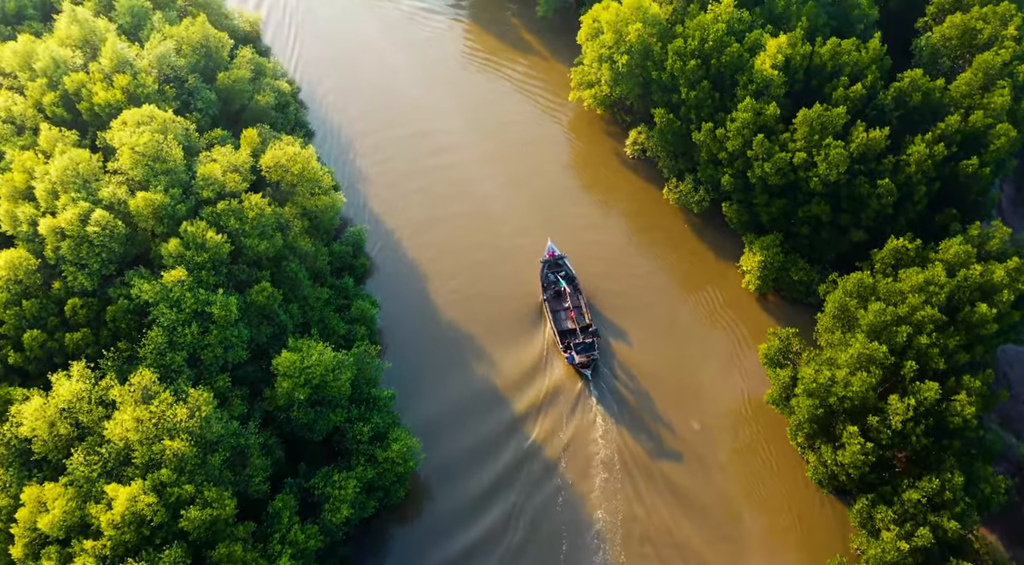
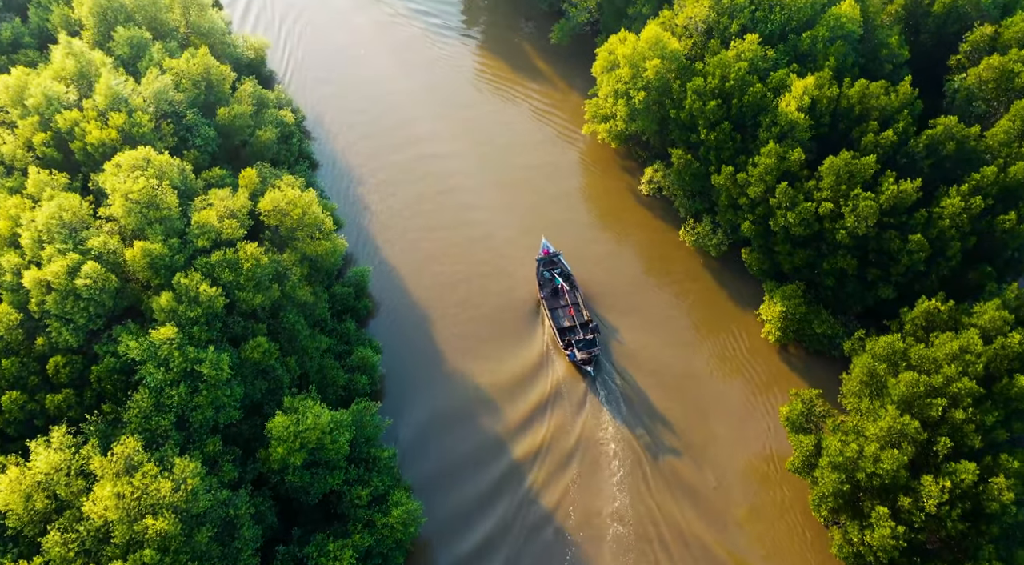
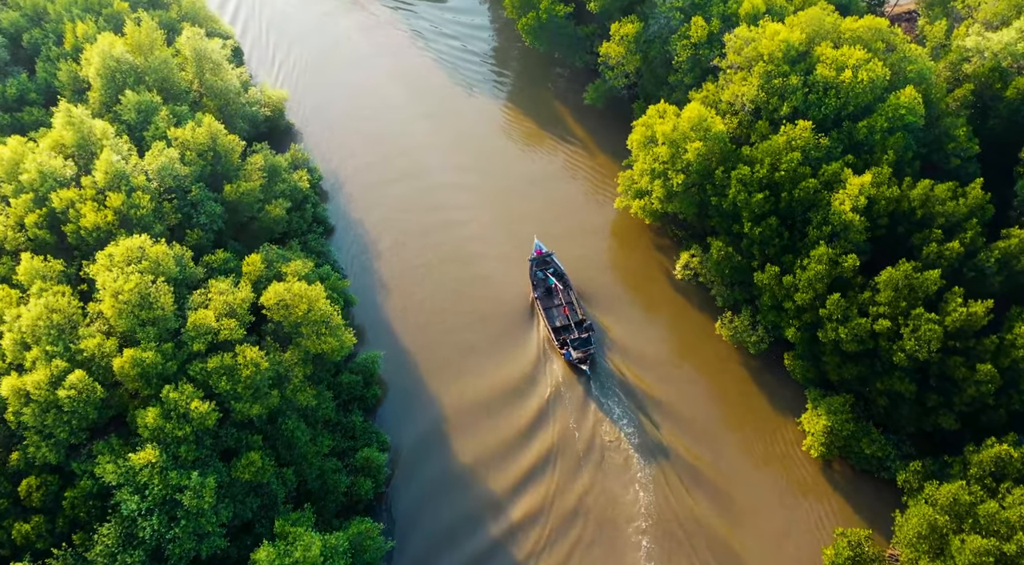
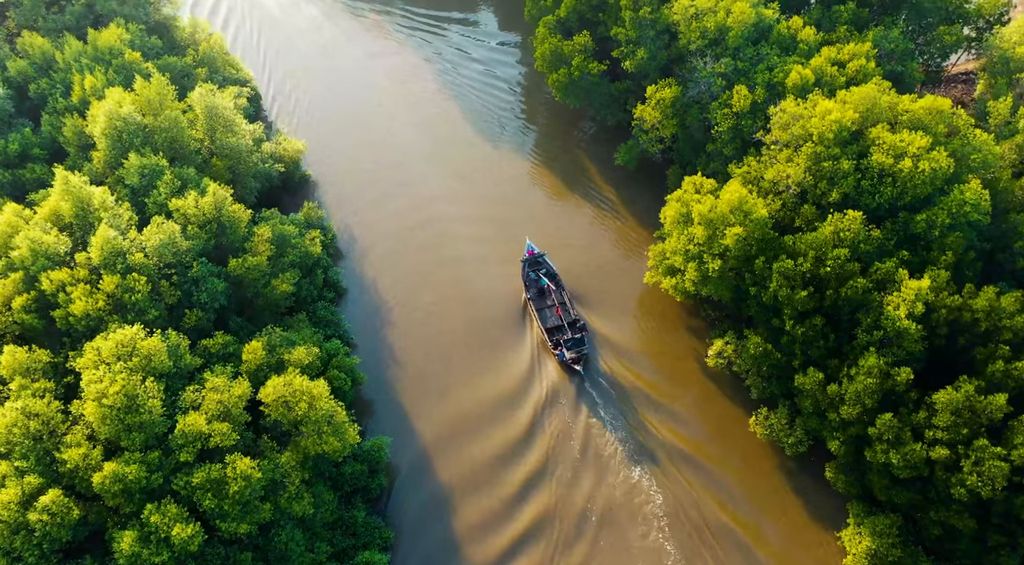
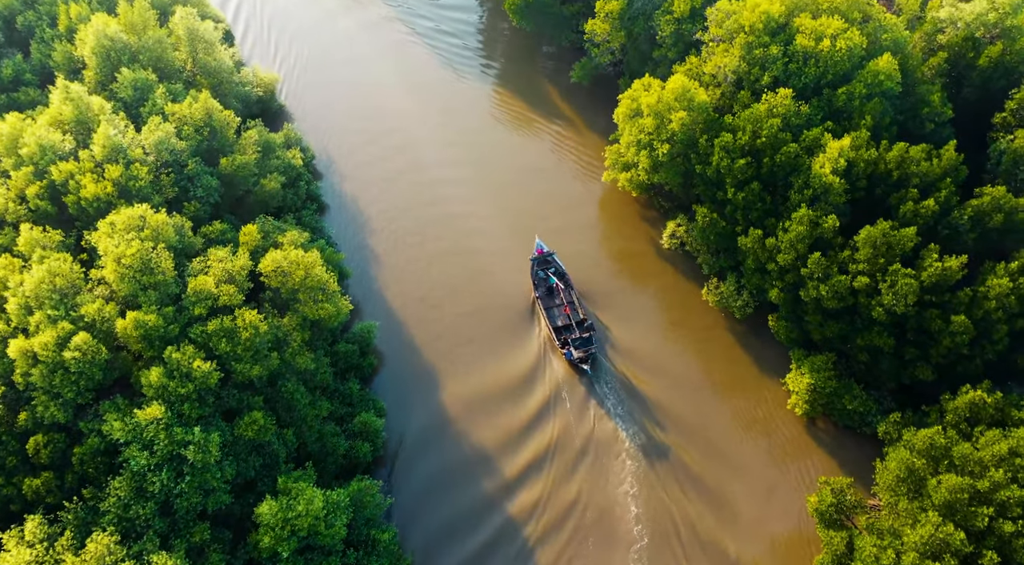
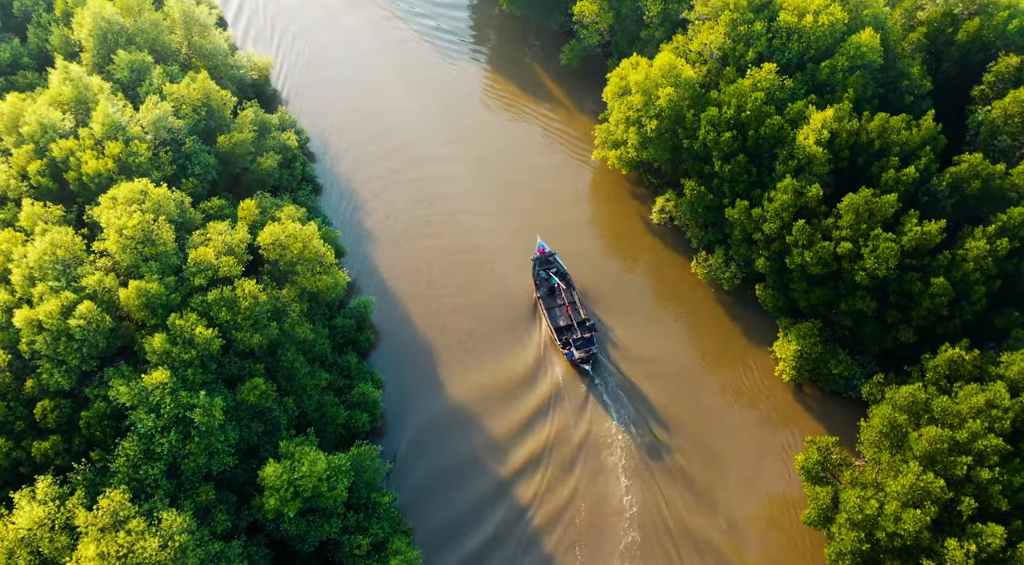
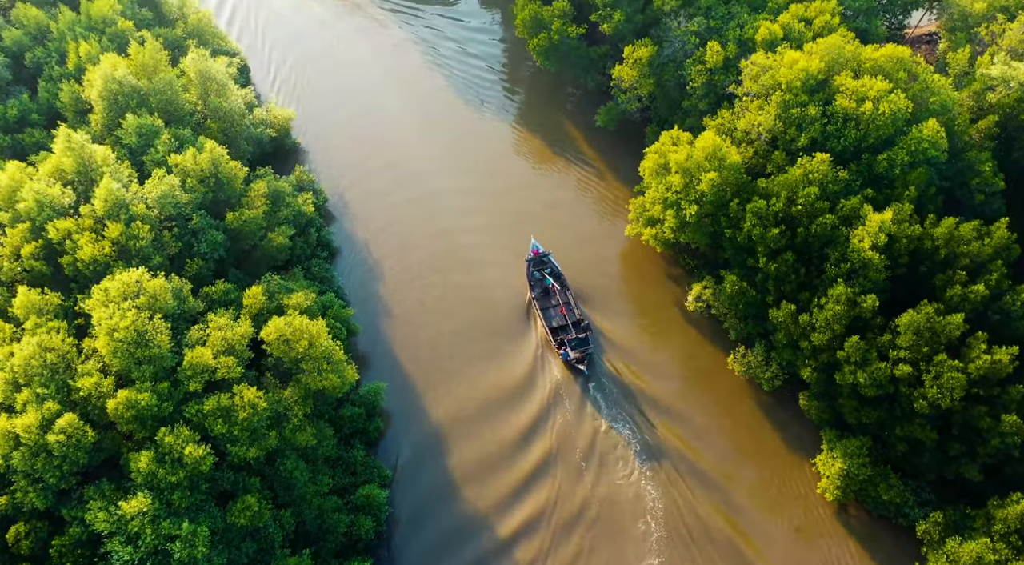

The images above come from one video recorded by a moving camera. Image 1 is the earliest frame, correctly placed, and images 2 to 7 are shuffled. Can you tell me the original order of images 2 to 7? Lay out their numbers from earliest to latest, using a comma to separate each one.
2, 6, 5, 3, 7, 4
